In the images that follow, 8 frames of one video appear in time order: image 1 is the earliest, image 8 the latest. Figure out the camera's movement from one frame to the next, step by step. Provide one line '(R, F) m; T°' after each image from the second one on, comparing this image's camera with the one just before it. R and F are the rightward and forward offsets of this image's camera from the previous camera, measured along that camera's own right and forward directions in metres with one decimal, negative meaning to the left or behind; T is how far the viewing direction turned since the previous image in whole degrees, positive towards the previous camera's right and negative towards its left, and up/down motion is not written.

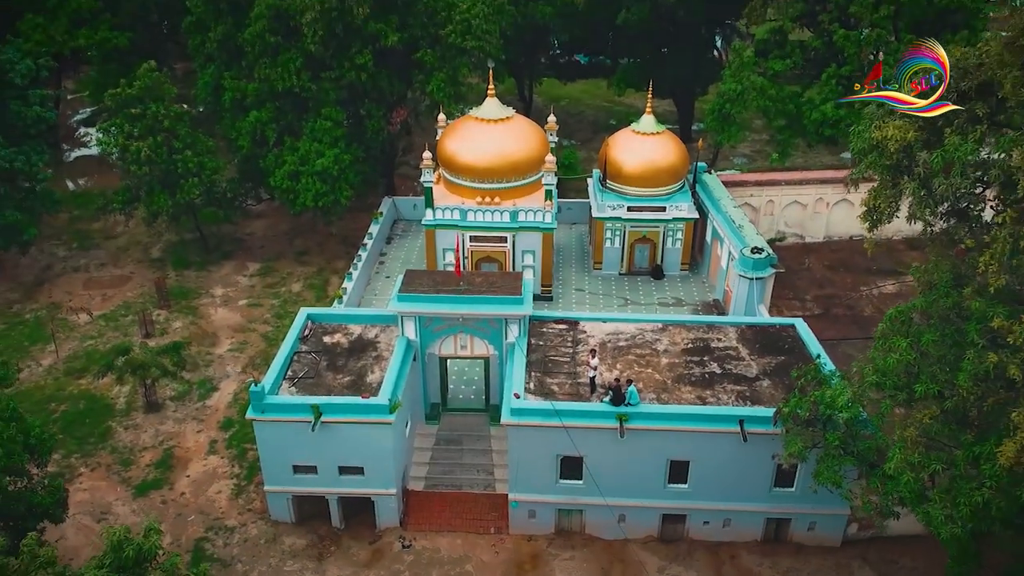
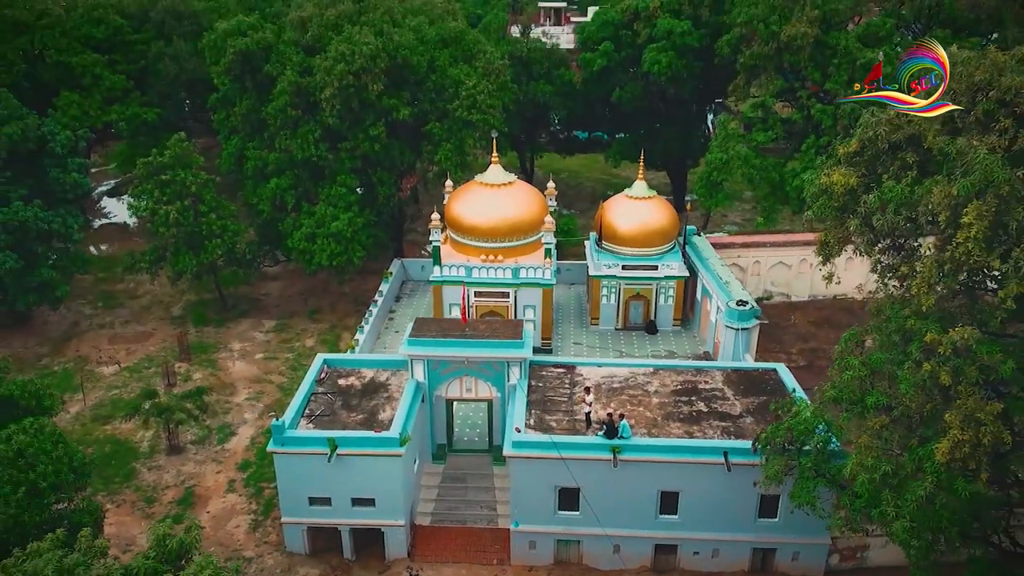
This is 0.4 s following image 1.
(+0.1, -1.1) m; -1°
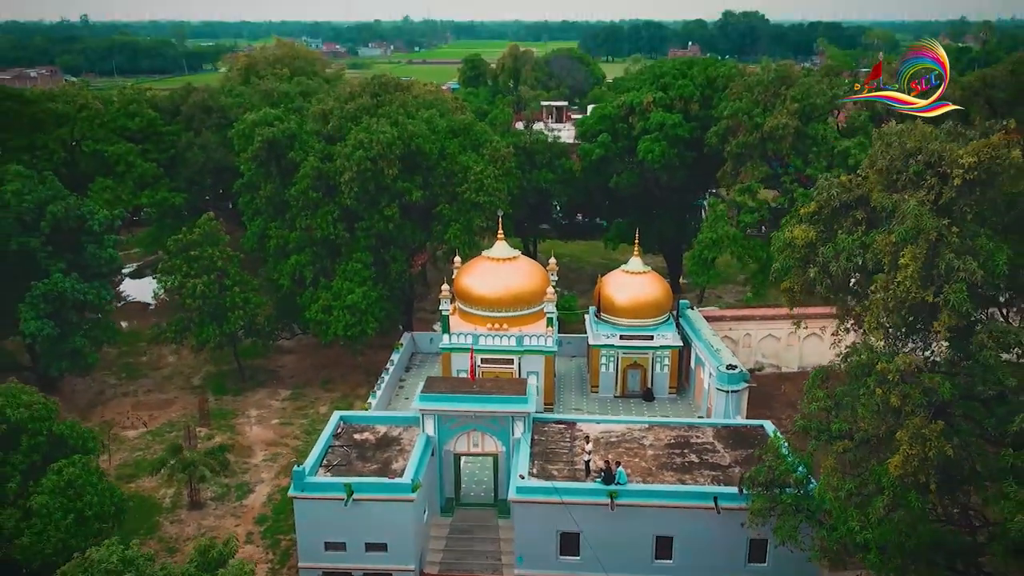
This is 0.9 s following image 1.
(0.0, -1.2) m; 0°
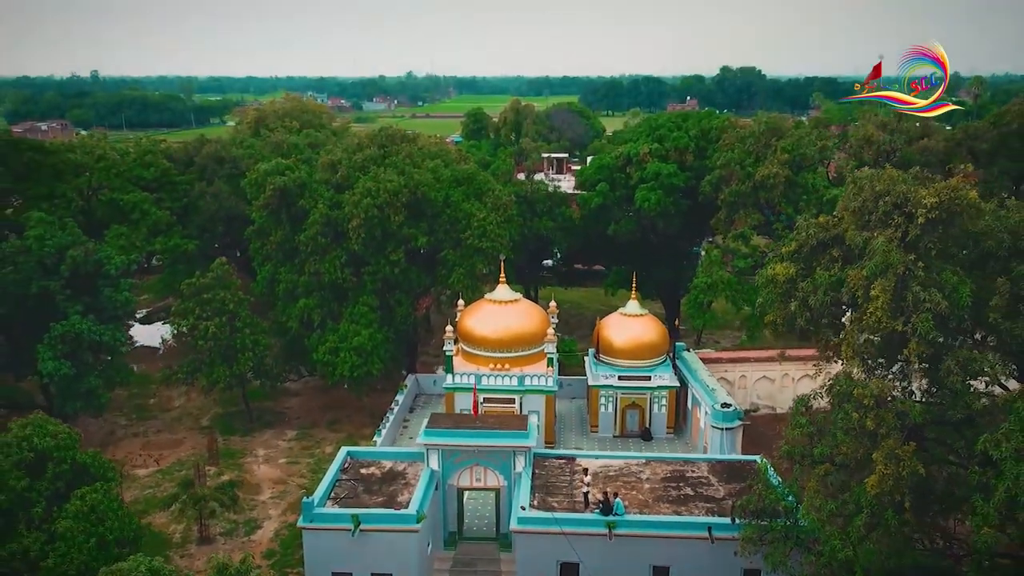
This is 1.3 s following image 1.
(0.0, -0.7) m; 0°
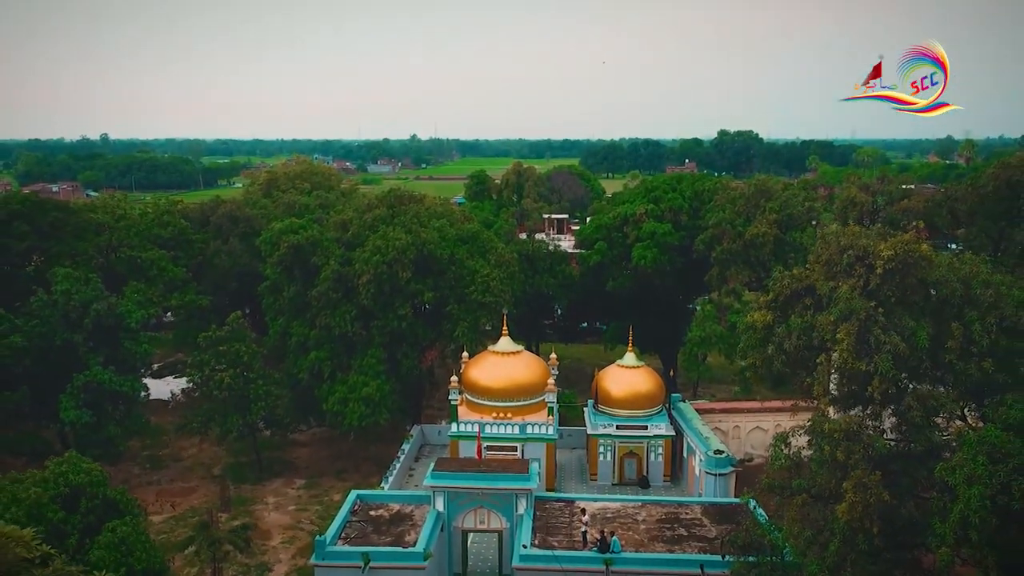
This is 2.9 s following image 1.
(0.0, -1.1) m; 0°
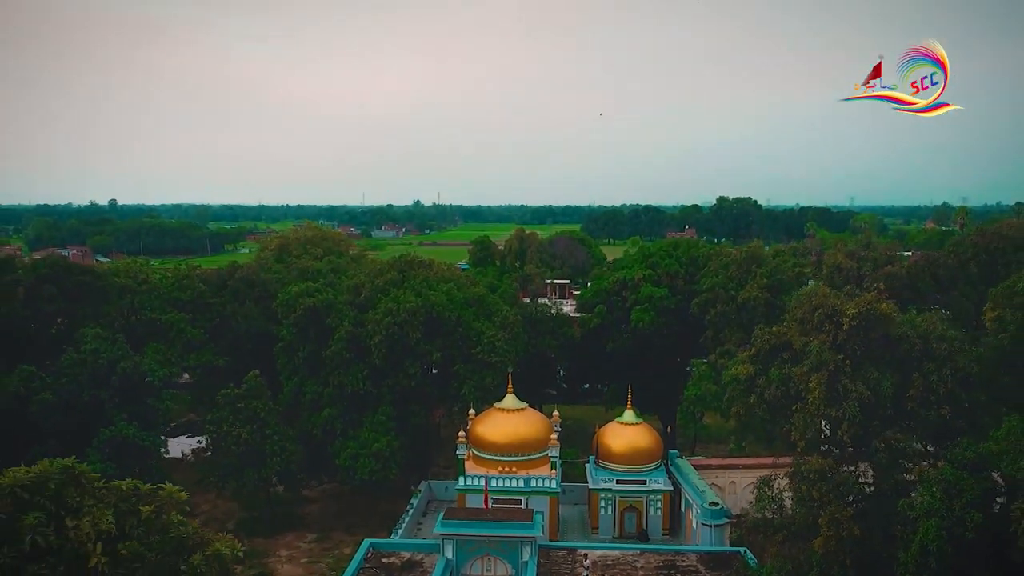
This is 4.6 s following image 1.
(-0.1, -1.3) m; 0°
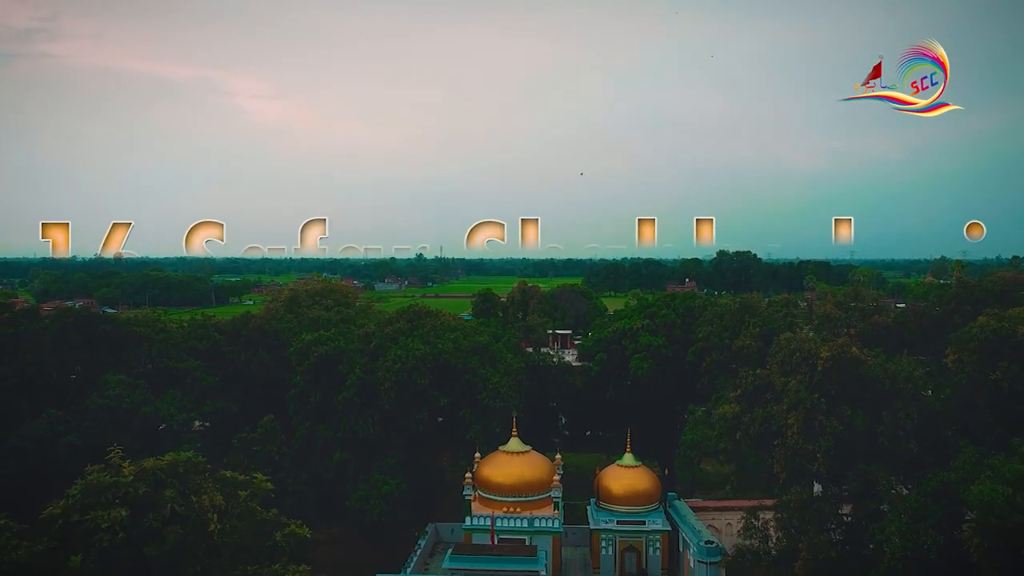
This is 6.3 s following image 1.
(-0.1, -1.3) m; 0°
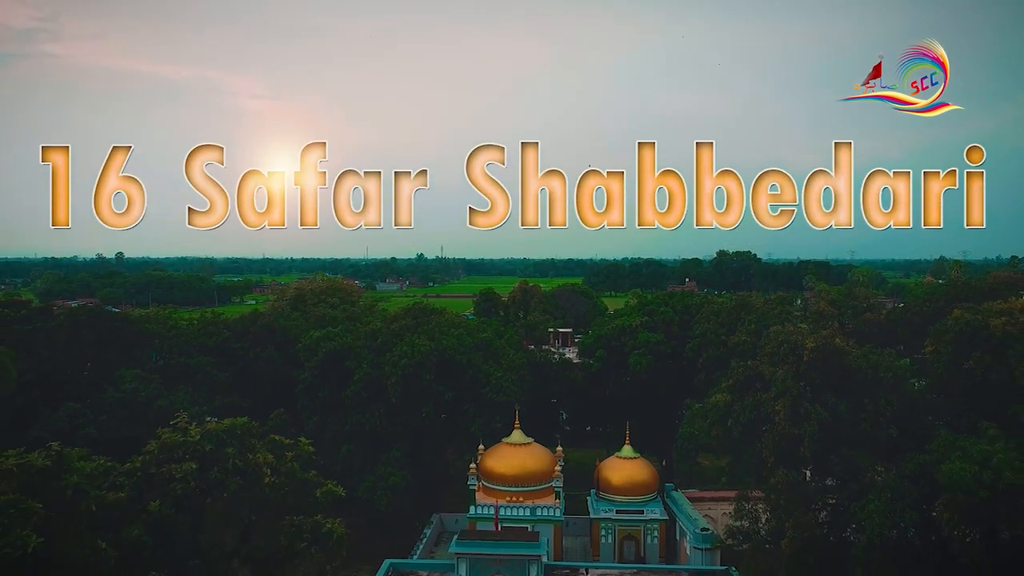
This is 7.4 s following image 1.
(-0.1, -0.8) m; 0°
